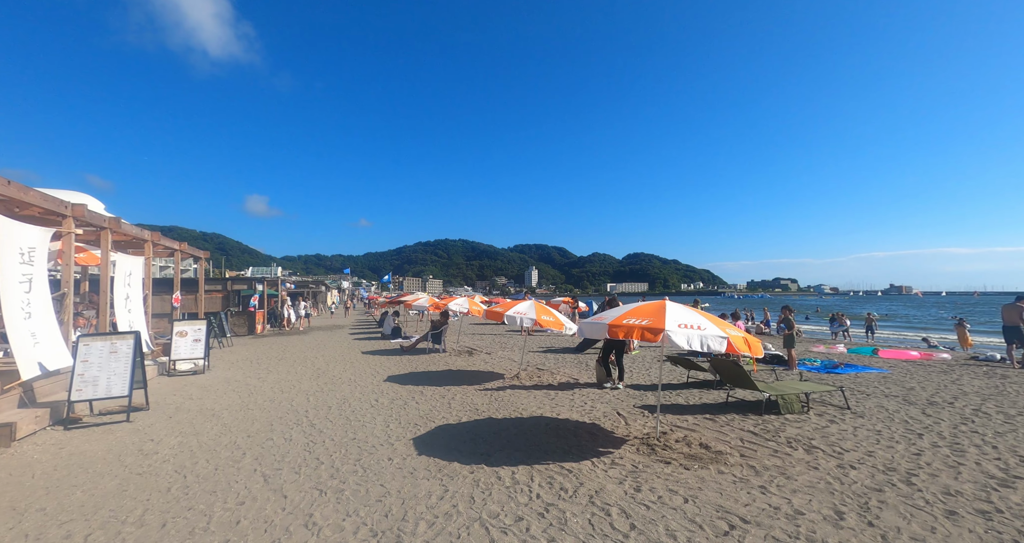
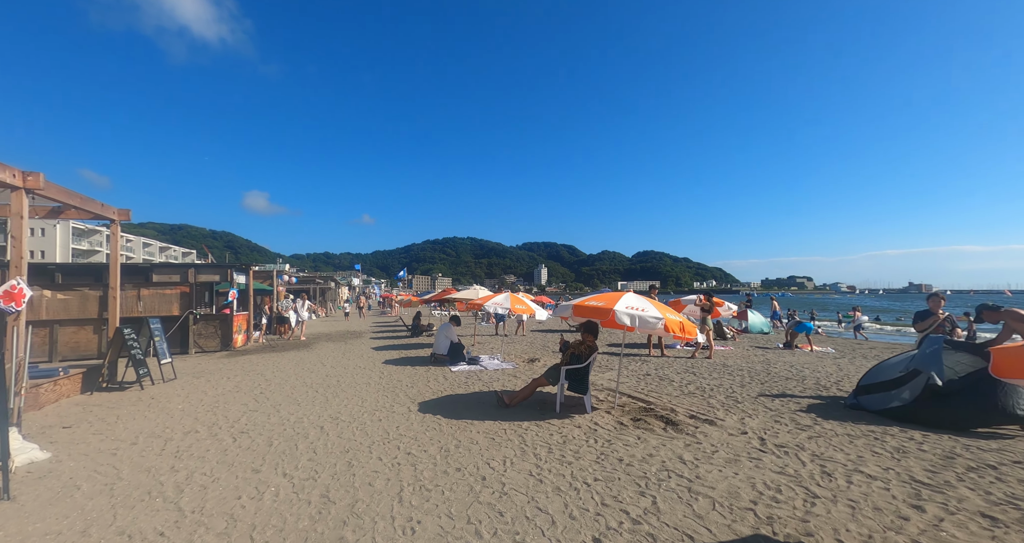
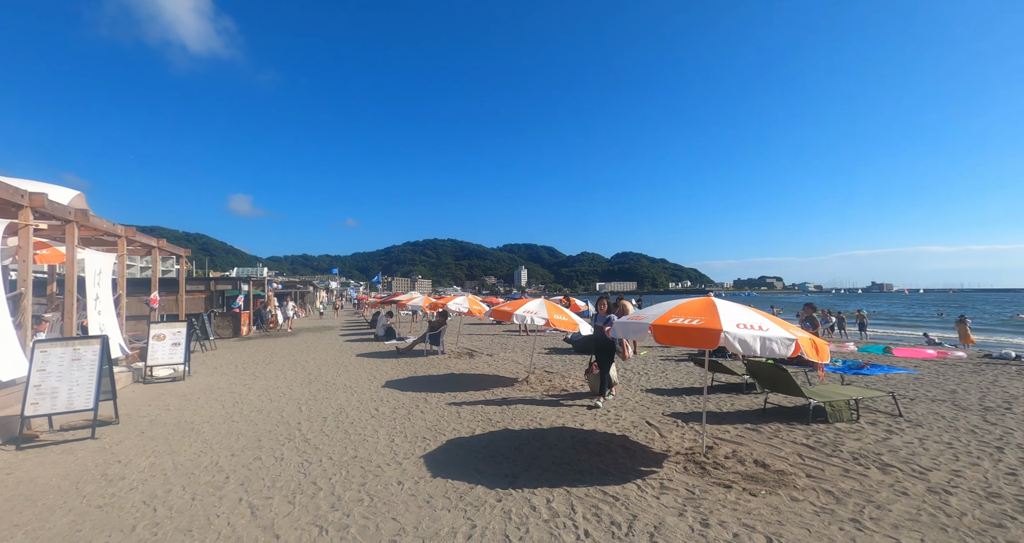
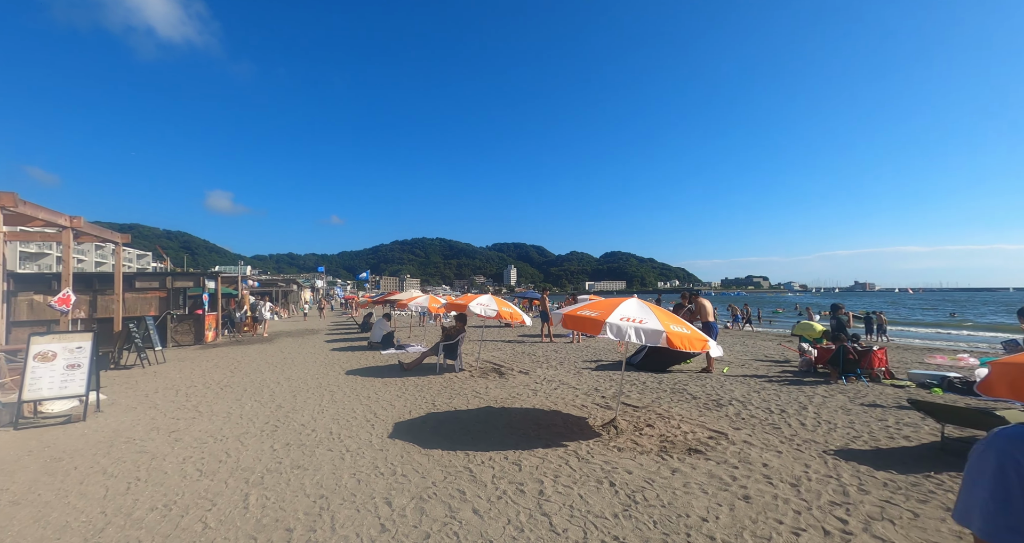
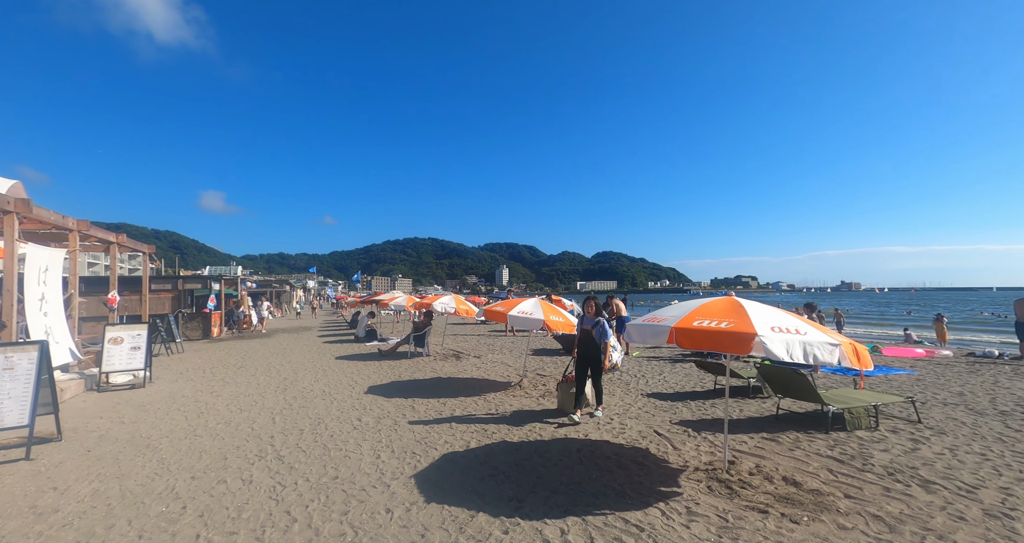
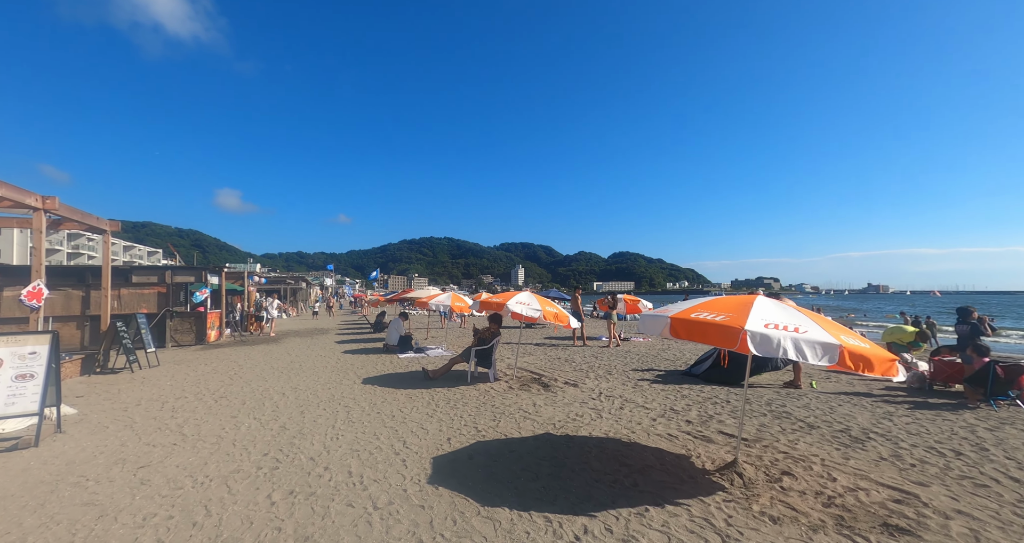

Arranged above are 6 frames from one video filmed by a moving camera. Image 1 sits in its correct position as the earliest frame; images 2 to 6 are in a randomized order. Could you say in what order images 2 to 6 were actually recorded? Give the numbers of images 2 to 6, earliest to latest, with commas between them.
3, 5, 4, 6, 2
